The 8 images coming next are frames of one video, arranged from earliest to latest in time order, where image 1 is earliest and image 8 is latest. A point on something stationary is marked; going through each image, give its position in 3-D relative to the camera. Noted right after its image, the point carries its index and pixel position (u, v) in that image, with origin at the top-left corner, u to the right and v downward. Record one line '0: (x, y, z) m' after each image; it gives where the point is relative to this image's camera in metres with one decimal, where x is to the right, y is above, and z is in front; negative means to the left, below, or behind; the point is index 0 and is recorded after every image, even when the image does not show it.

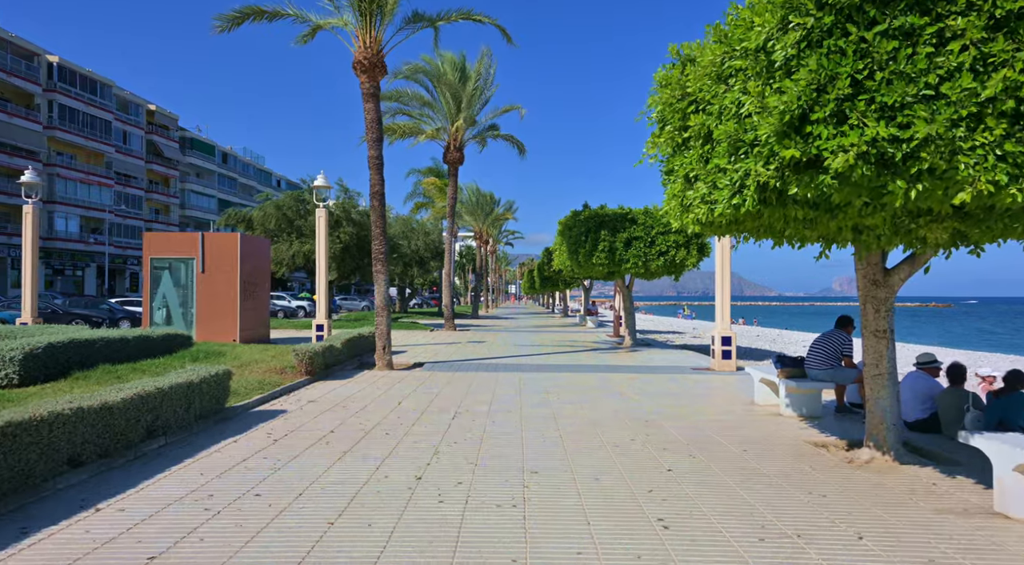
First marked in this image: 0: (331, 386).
0: (-3.2, -1.8, +12.2) m
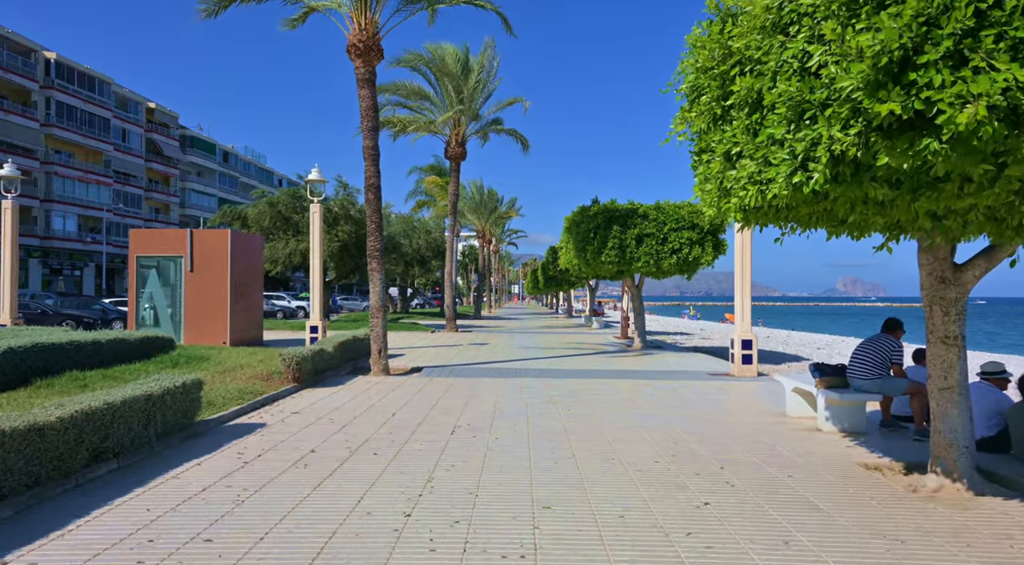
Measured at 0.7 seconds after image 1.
0: (-3.2, -1.8, +11.2) m
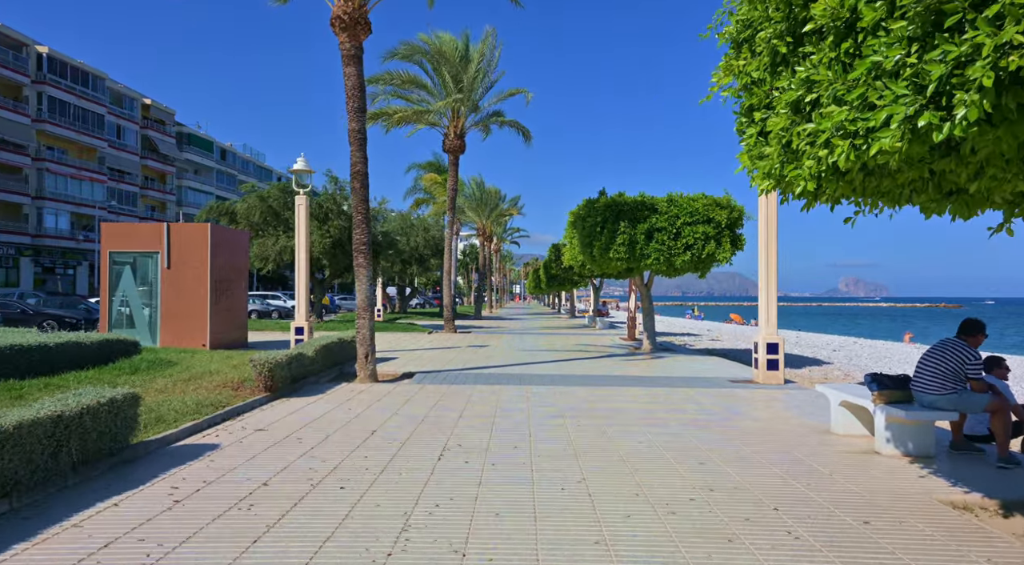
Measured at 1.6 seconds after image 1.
0: (-3.2, -1.8, +9.9) m
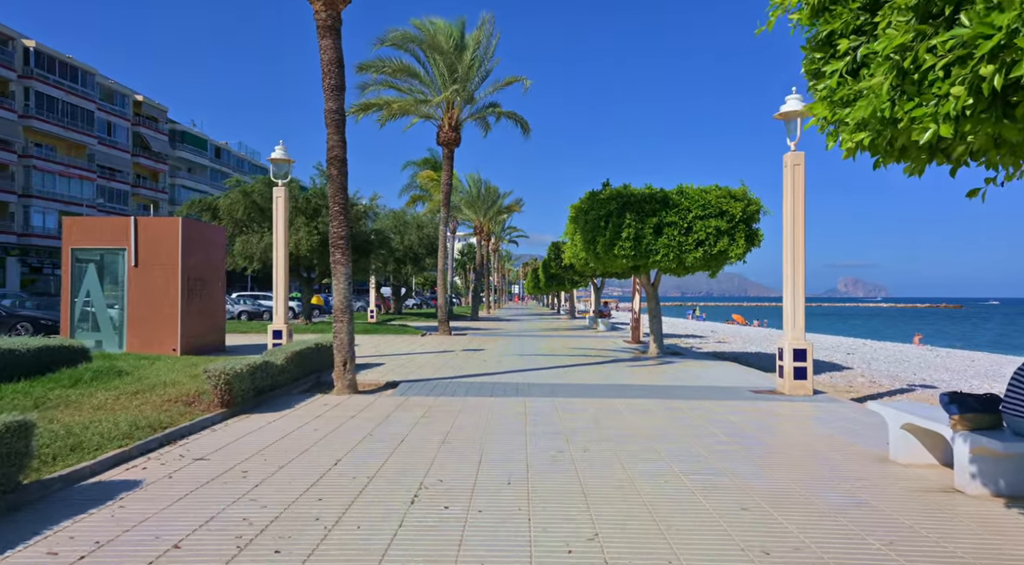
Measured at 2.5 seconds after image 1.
0: (-3.2, -1.7, +8.5) m
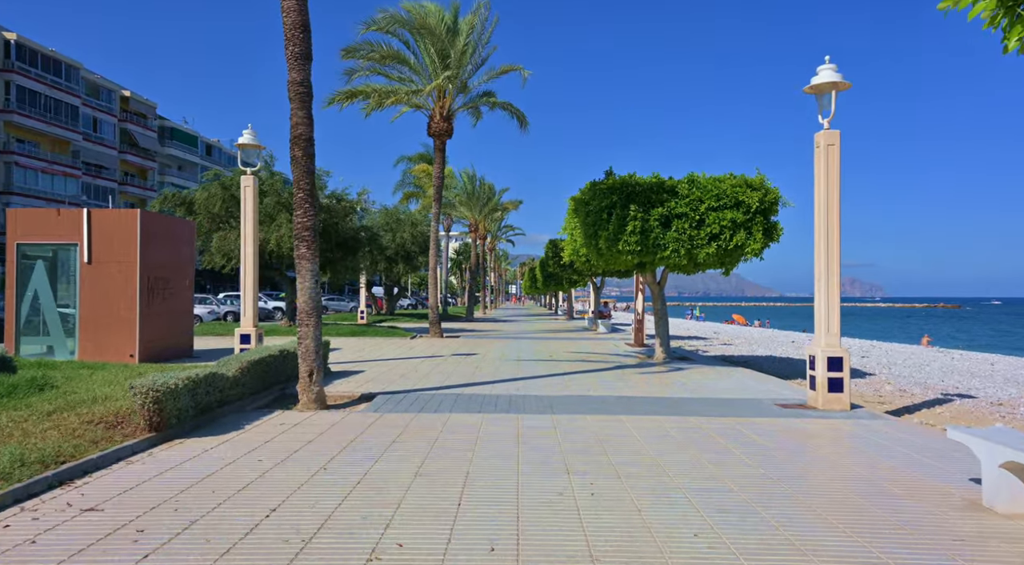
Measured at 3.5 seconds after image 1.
0: (-3.3, -1.7, +7.0) m
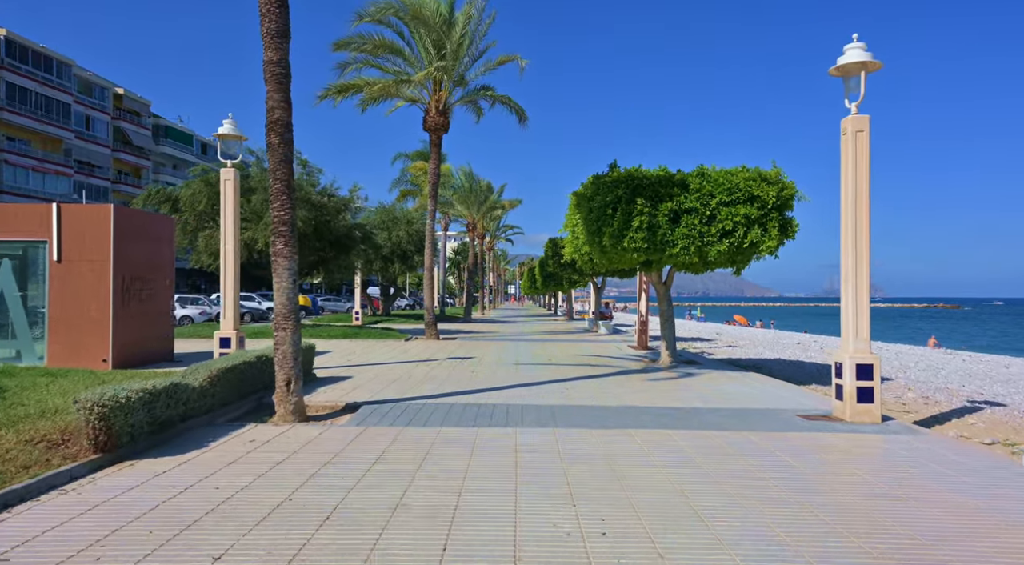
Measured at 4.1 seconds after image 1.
0: (-3.4, -1.7, +6.1) m
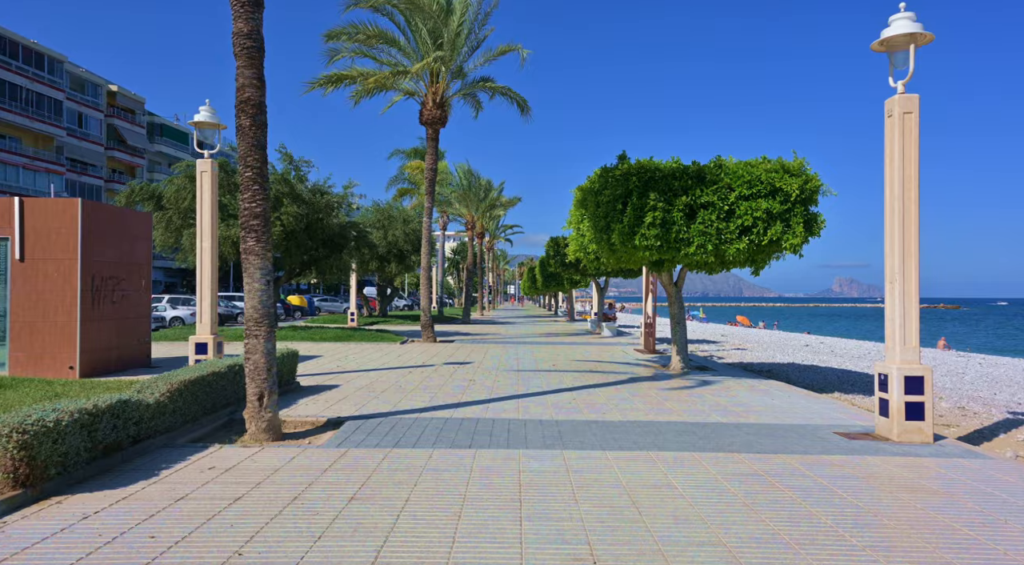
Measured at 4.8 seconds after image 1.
0: (-3.3, -1.7, +5.0) m
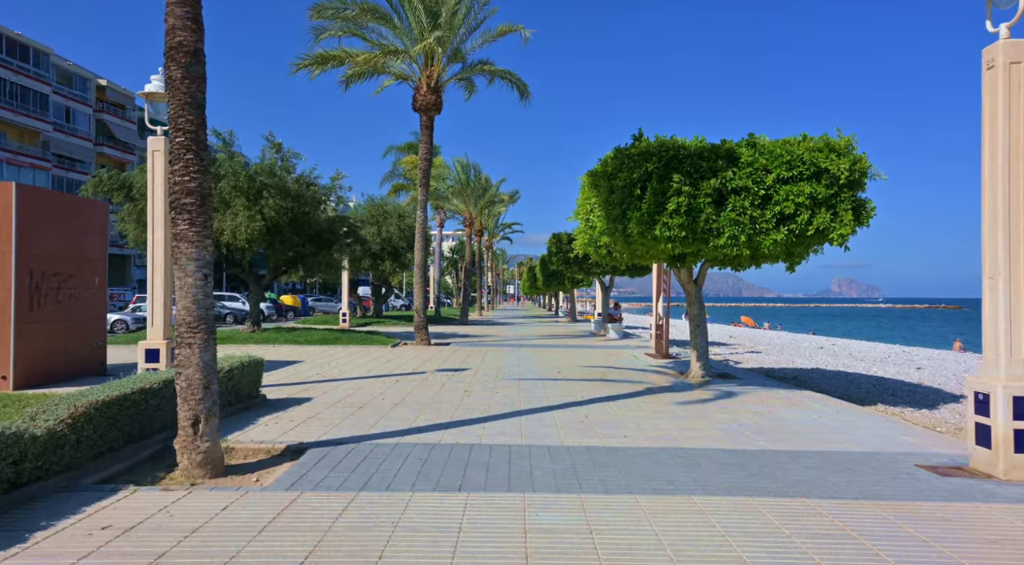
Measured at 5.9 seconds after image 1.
0: (-3.3, -1.7, +3.3) m
